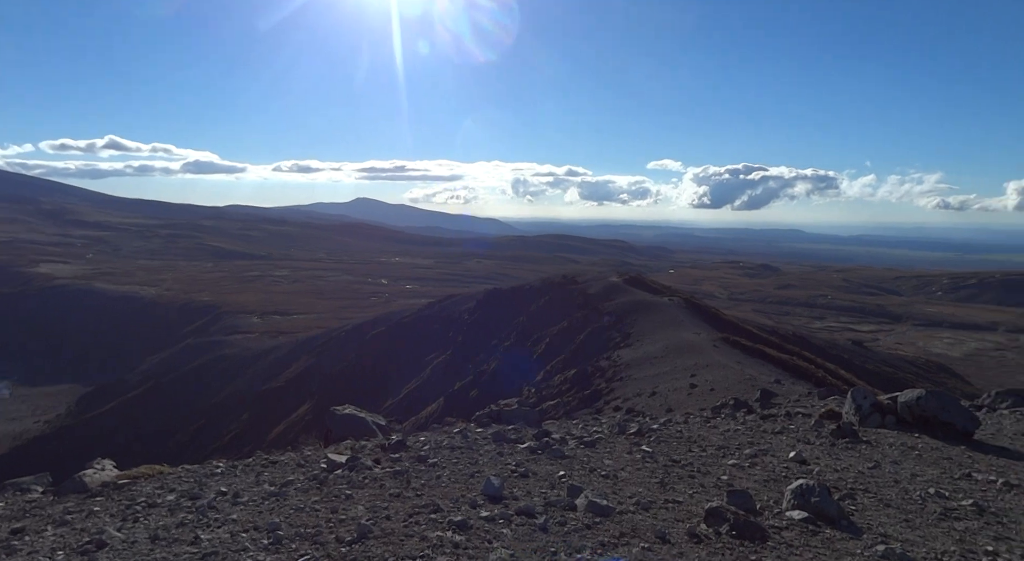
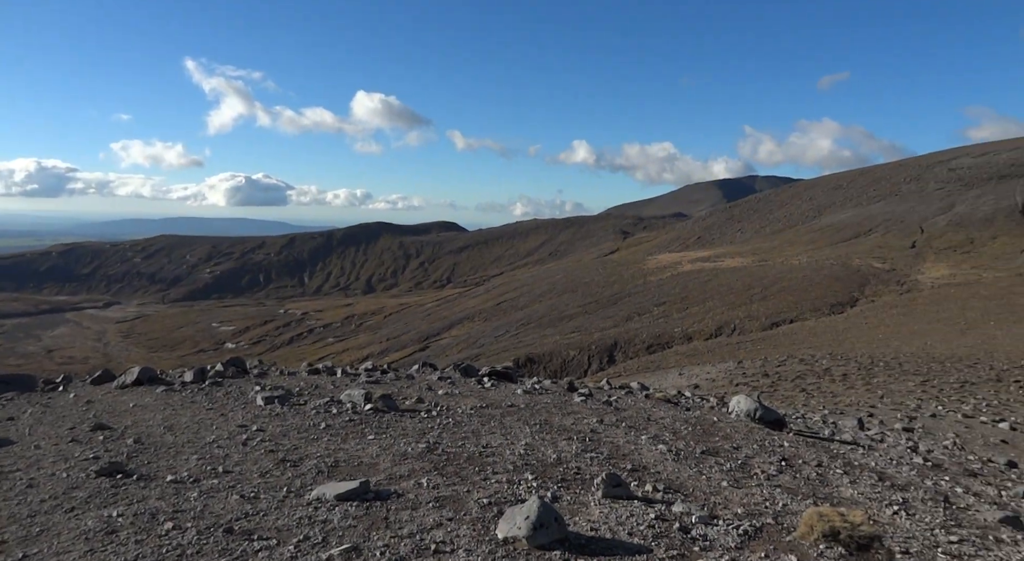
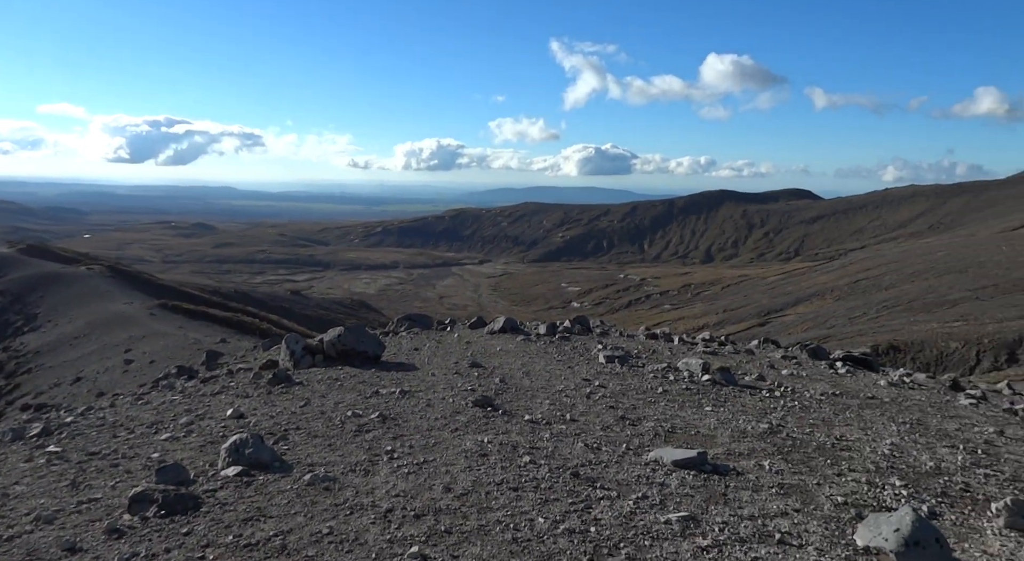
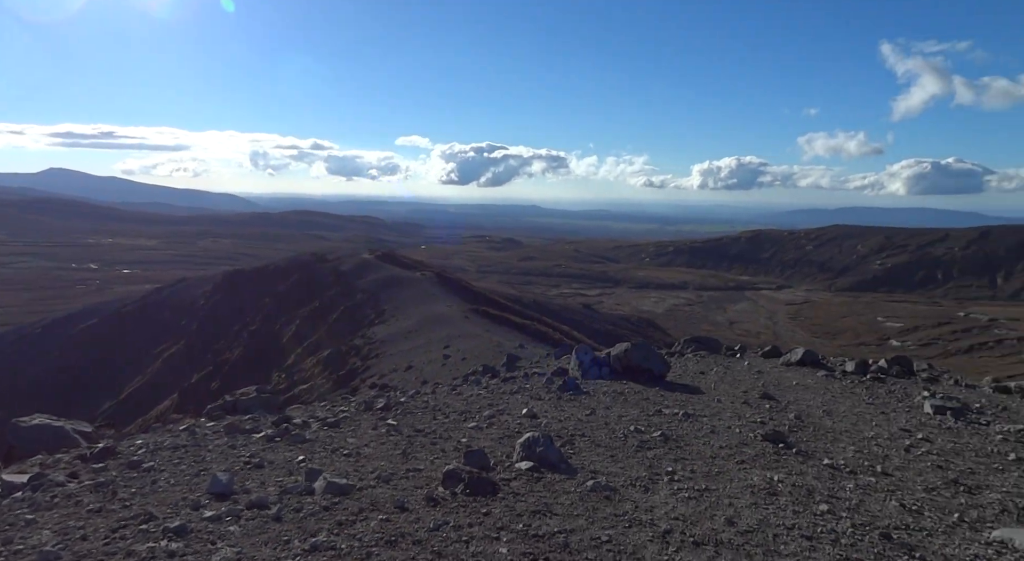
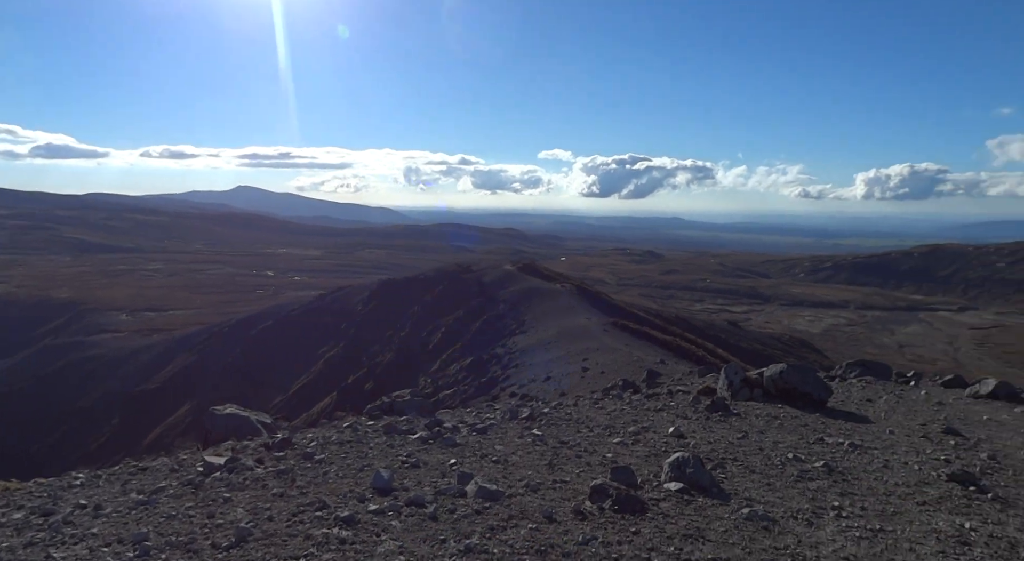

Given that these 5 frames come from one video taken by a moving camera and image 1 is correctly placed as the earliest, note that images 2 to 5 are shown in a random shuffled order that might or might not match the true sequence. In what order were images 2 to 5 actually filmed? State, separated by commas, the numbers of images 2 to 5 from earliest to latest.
5, 4, 3, 2
